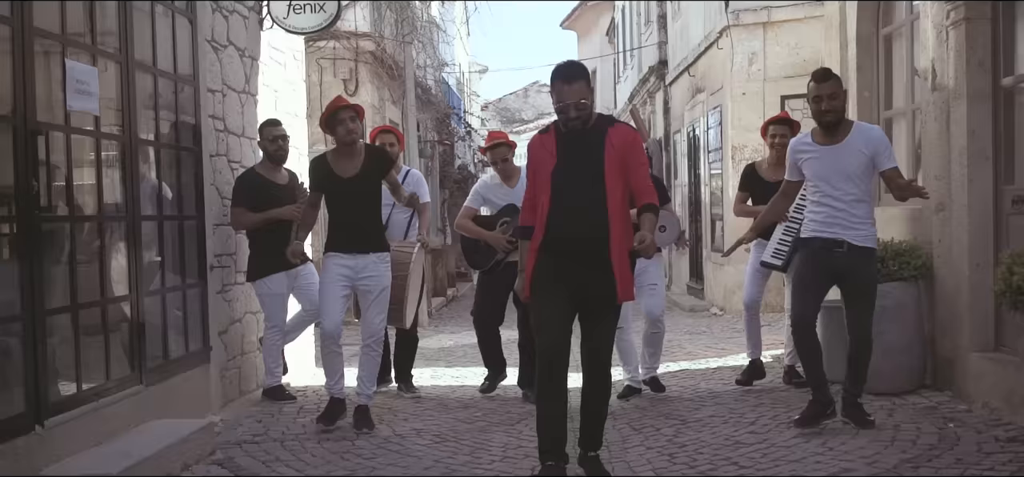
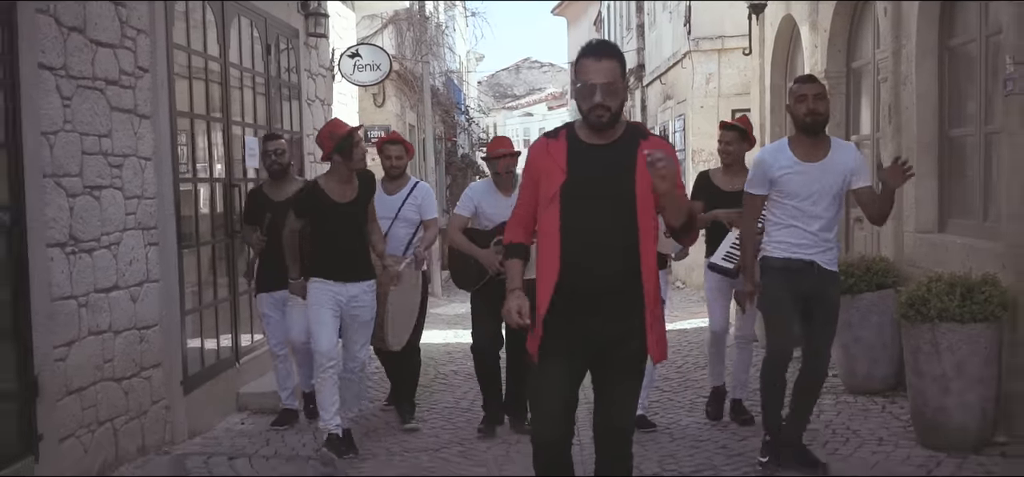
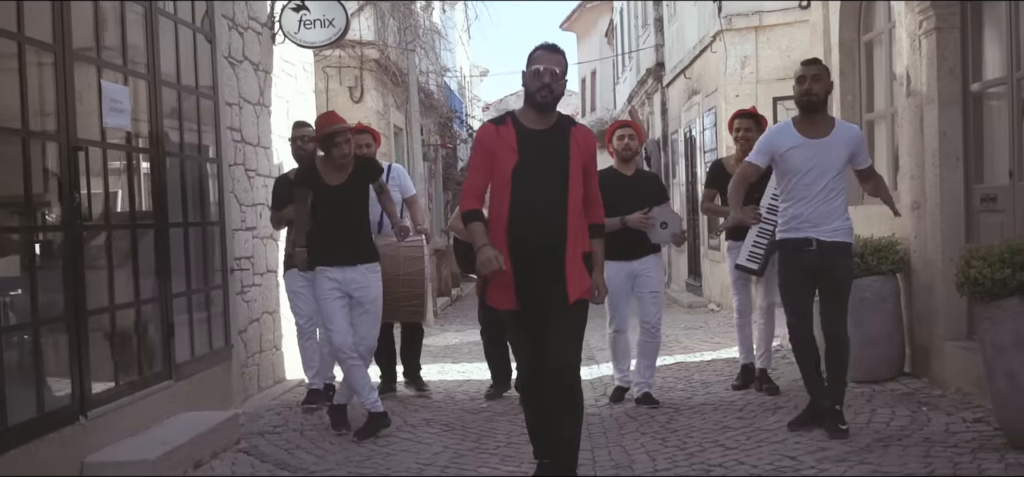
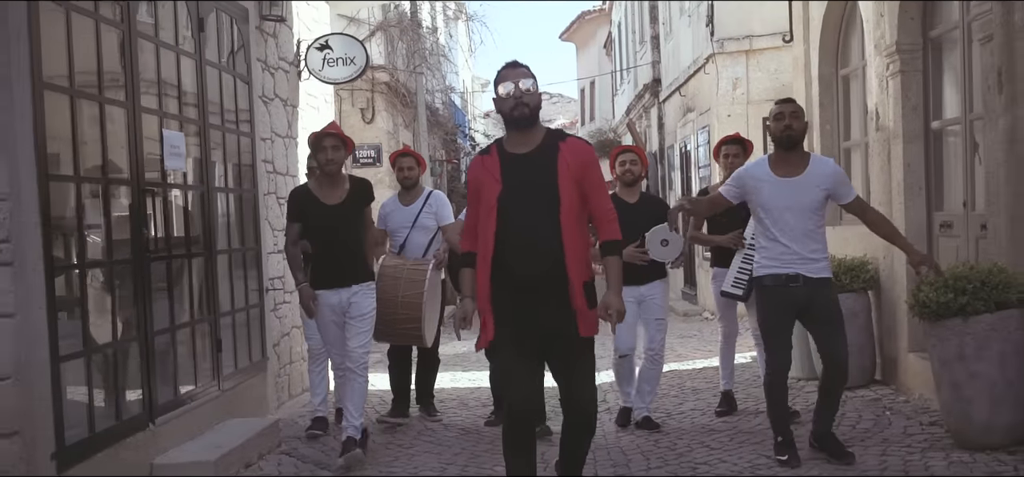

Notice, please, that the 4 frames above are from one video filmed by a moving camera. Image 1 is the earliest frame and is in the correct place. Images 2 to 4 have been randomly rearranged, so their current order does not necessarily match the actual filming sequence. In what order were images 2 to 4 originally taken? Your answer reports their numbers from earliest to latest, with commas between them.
3, 4, 2
